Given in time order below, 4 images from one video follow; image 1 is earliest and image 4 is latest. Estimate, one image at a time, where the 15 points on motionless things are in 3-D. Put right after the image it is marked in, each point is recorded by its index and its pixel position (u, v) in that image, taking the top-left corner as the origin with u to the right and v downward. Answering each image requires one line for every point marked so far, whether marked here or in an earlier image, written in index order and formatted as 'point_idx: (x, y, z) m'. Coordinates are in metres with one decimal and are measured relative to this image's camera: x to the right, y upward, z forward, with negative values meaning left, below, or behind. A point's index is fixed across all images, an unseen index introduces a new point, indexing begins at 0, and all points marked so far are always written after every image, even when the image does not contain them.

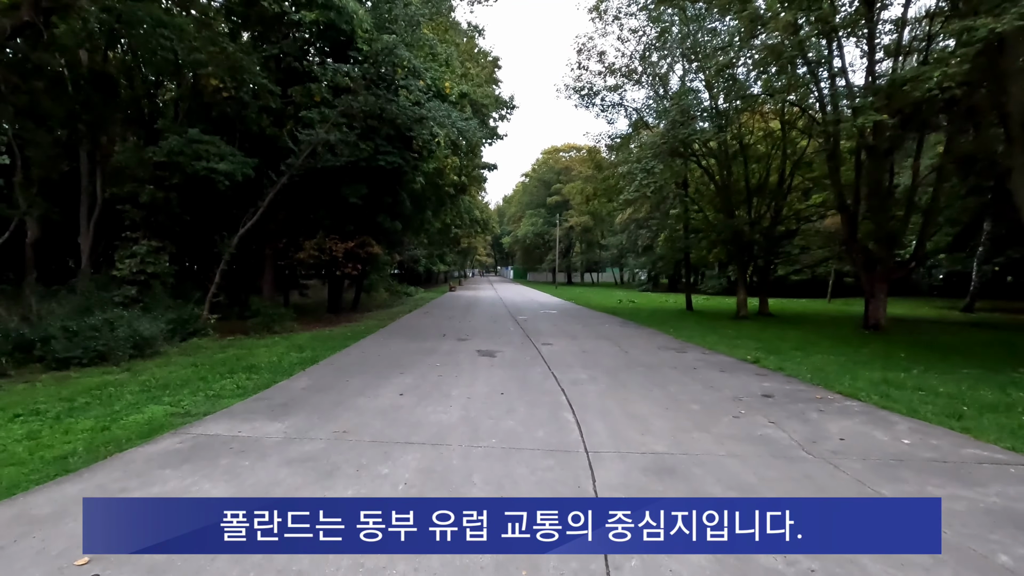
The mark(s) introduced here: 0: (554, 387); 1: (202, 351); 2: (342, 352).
0: (+0.6, -1.4, +8.0) m
1: (-6.5, -1.3, +12.4) m
2: (-3.3, -1.3, +11.5) m
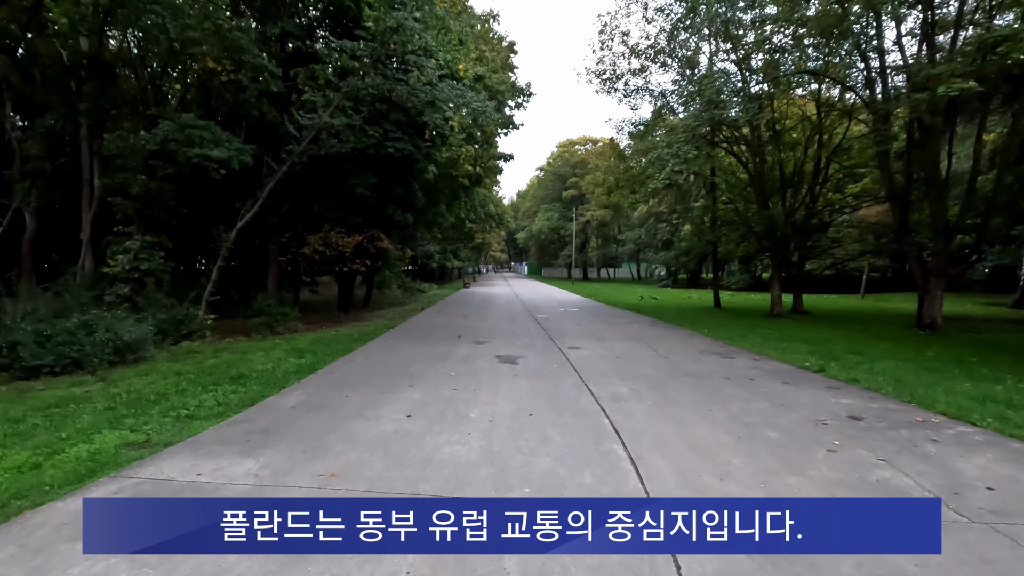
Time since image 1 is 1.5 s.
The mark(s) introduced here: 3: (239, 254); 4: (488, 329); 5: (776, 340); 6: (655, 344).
0: (+0.9, -1.3, +6.7) m
1: (-6.1, -1.3, +11.2) m
2: (-2.9, -1.2, +10.3) m
3: (-8.4, +1.0, +18.0) m
4: (-0.6, -1.0, +14.8) m
5: (+6.1, -1.2, +13.7) m
6: (+2.9, -1.1, +12.1) m
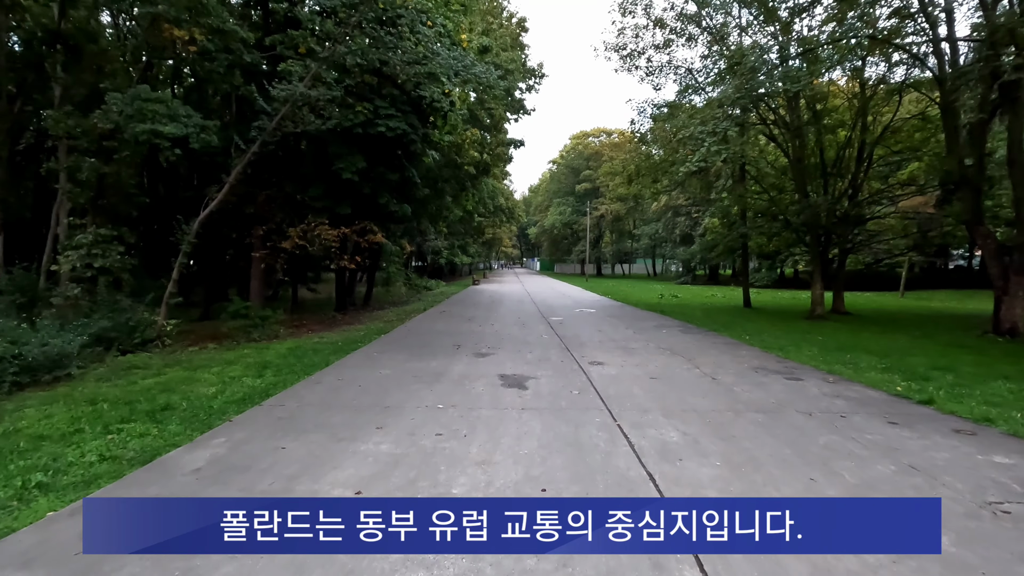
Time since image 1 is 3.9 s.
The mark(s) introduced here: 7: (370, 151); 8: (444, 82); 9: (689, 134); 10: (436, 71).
0: (+0.9, -1.4, +4.5) m
1: (-5.9, -1.3, +9.2) m
2: (-2.8, -1.3, +8.2) m
3: (-8.2, +1.0, +16.1) m
4: (-0.4, -1.1, +12.7) m
5: (+6.3, -1.2, +11.5) m
6: (+3.0, -1.2, +9.9) m
7: (-3.5, +3.3, +14.6) m
8: (-1.6, +4.7, +13.6) m
9: (+5.9, +5.1, +19.7) m
10: (-1.7, +4.9, +13.2) m
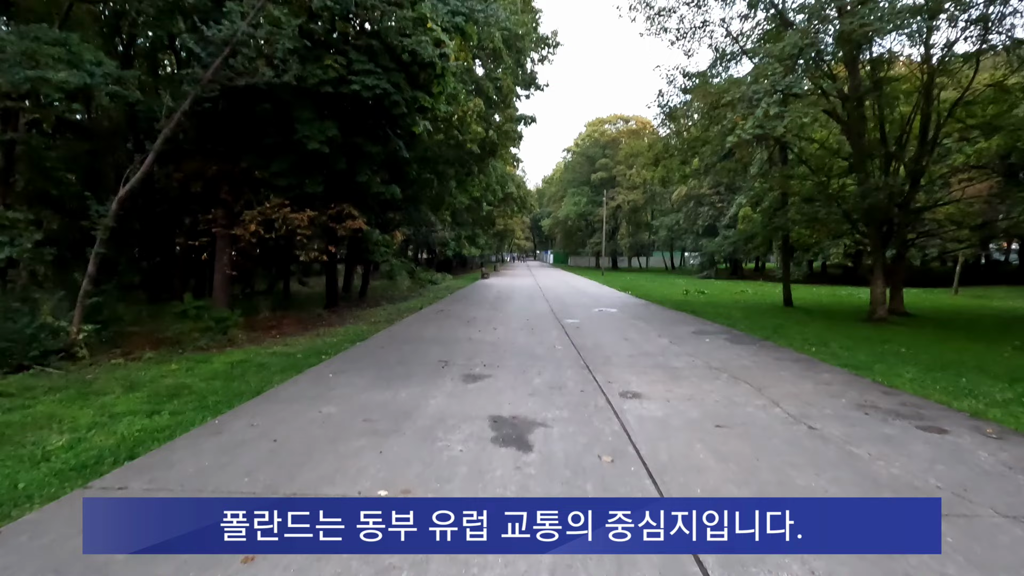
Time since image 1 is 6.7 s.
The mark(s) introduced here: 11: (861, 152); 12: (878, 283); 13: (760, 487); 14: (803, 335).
0: (+0.8, -1.5, +1.8) m
1: (-5.9, -1.3, +6.7) m
2: (-2.8, -1.3, +5.6) m
3: (-8.0, +1.1, +13.5) m
4: (-0.3, -1.0, +10.0) m
5: (+6.3, -1.2, +8.6) m
6: (+3.1, -1.2, +7.2) m
7: (-3.3, +3.4, +12.0) m
8: (-1.4, +4.7, +10.9) m
9: (+6.2, +5.2, +16.8) m
10: (-1.6, +4.9, +10.5) m
11: (+10.8, +4.3, +18.7) m
12: (+11.2, +0.2, +18.6) m
13: (+1.7, -1.4, +3.8) m
14: (+6.3, -1.0, +12.7) m
